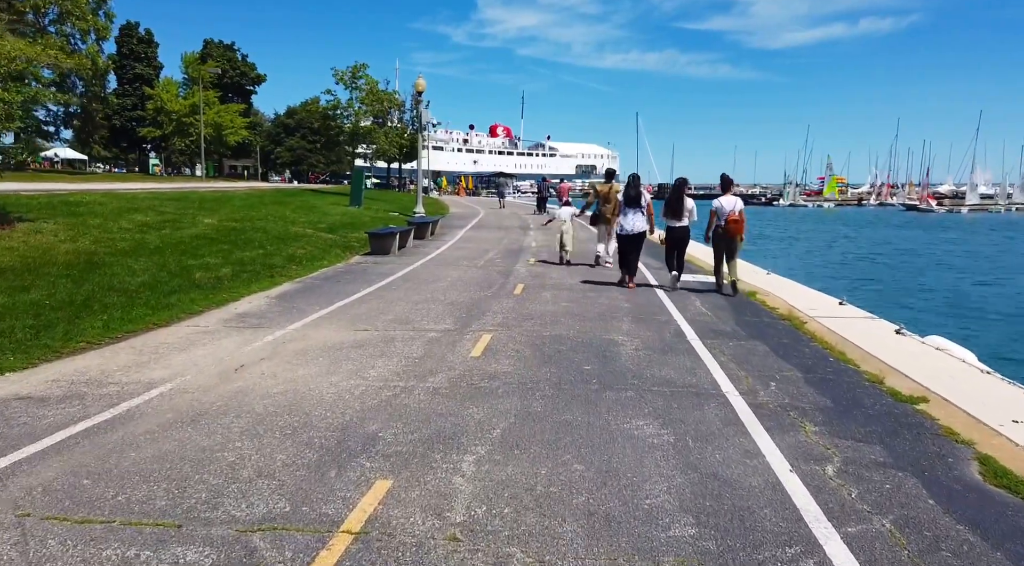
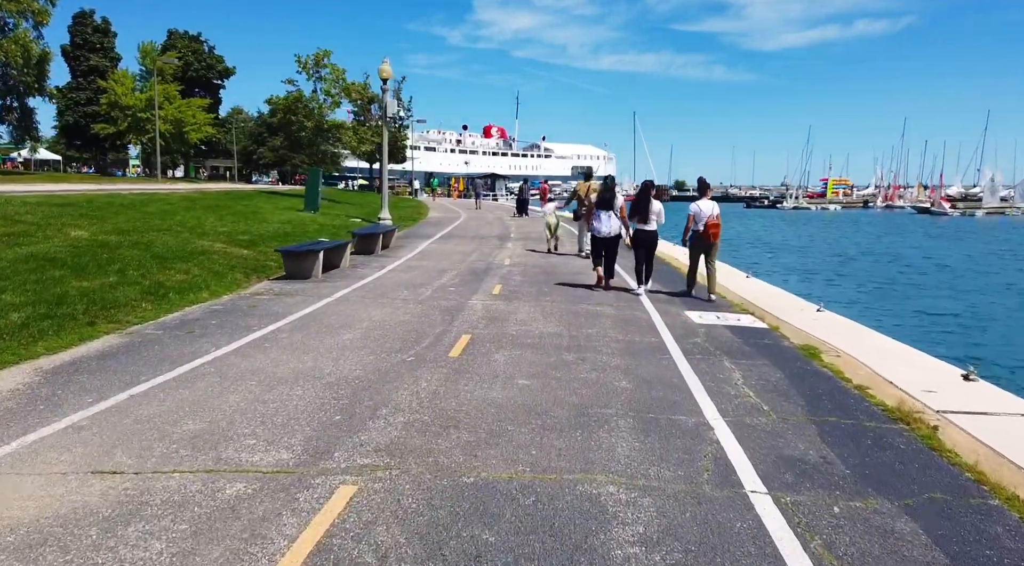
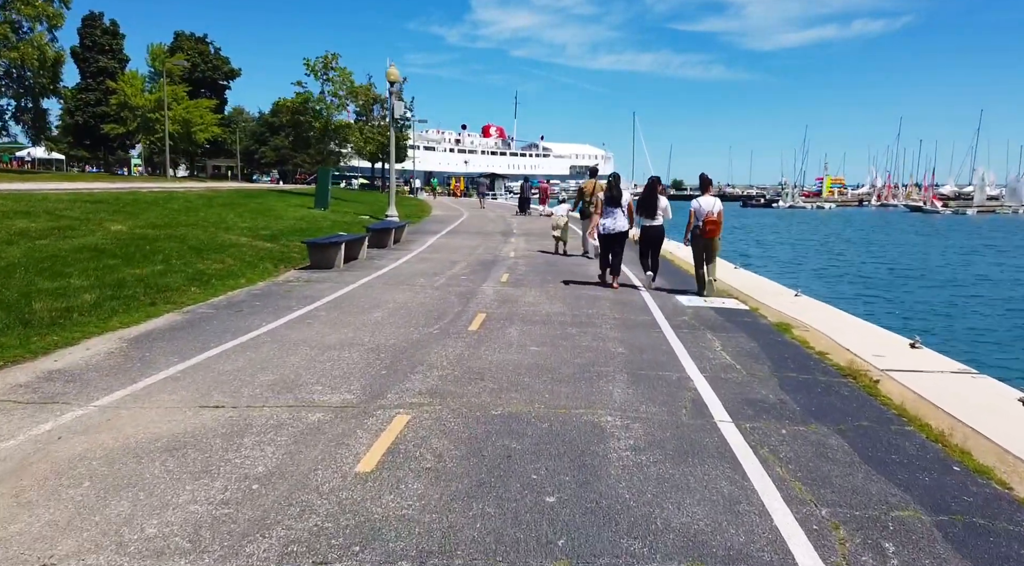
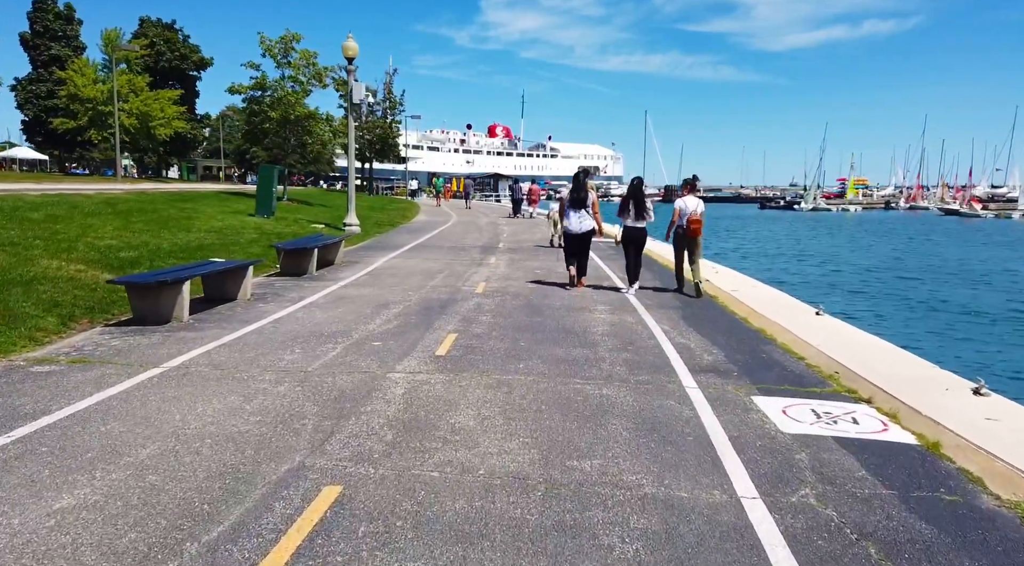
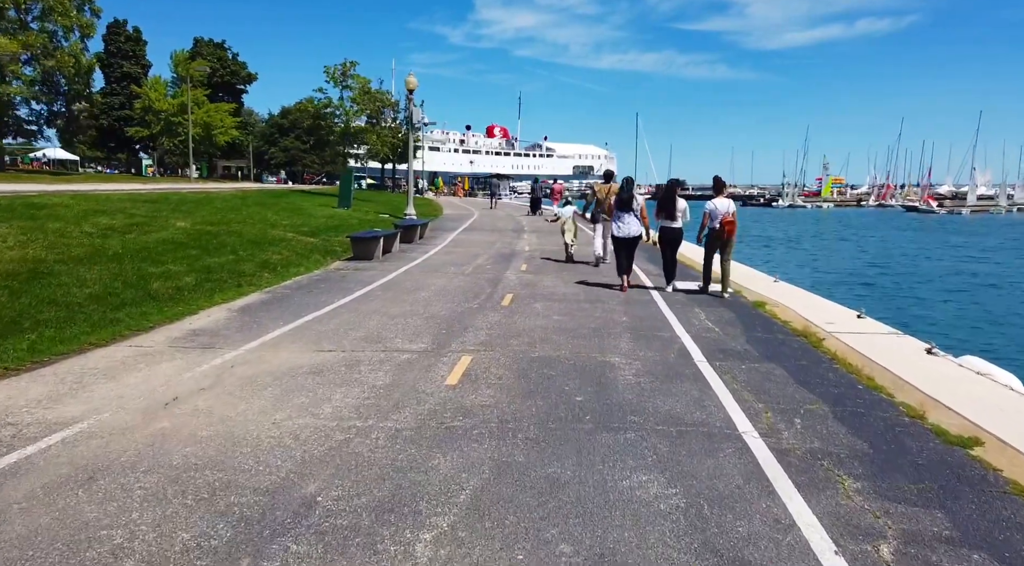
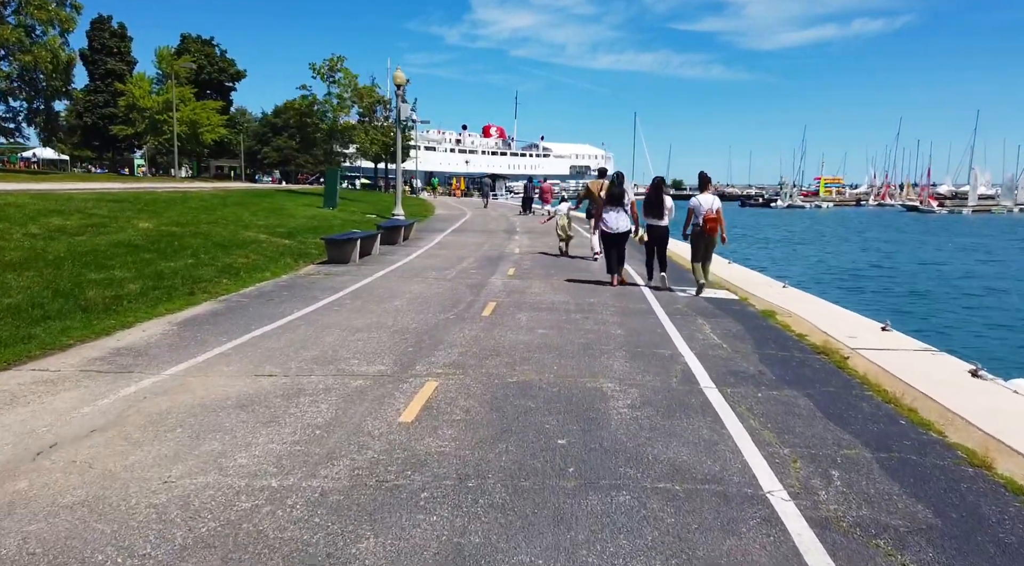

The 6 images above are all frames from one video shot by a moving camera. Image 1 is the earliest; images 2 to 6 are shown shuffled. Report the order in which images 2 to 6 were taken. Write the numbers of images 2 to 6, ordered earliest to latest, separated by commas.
5, 6, 3, 2, 4
